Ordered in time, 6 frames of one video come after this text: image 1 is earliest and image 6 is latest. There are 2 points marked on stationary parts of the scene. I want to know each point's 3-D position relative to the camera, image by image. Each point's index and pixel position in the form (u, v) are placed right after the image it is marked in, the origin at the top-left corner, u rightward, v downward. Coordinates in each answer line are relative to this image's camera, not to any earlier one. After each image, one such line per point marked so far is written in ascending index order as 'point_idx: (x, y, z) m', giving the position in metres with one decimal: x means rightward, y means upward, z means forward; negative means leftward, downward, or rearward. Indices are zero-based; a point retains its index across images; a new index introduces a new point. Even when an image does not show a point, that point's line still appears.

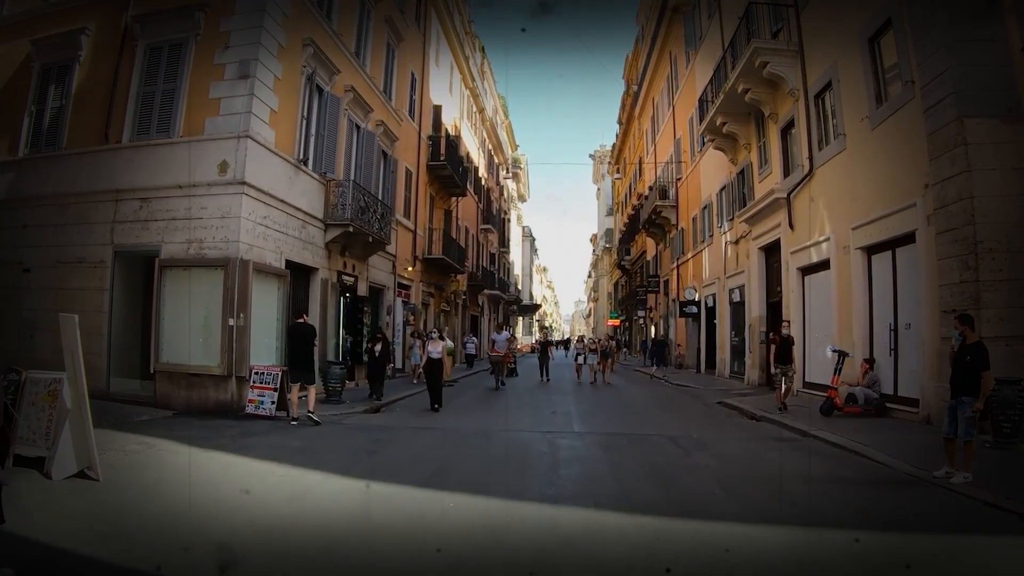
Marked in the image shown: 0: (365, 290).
0: (-3.7, -0.1, +16.8) m
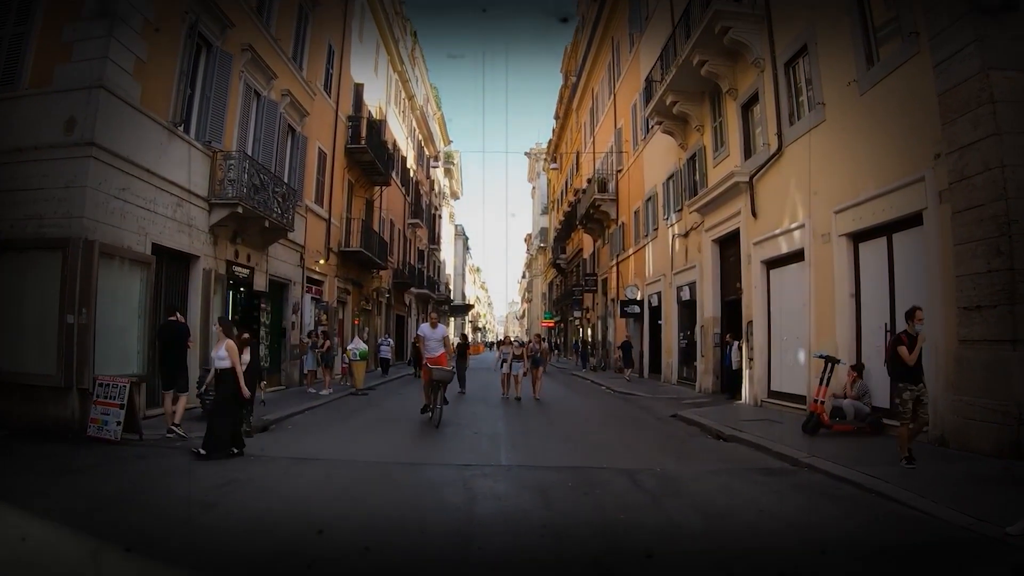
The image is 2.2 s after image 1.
0: (-5.3, +0.1, +14.0) m
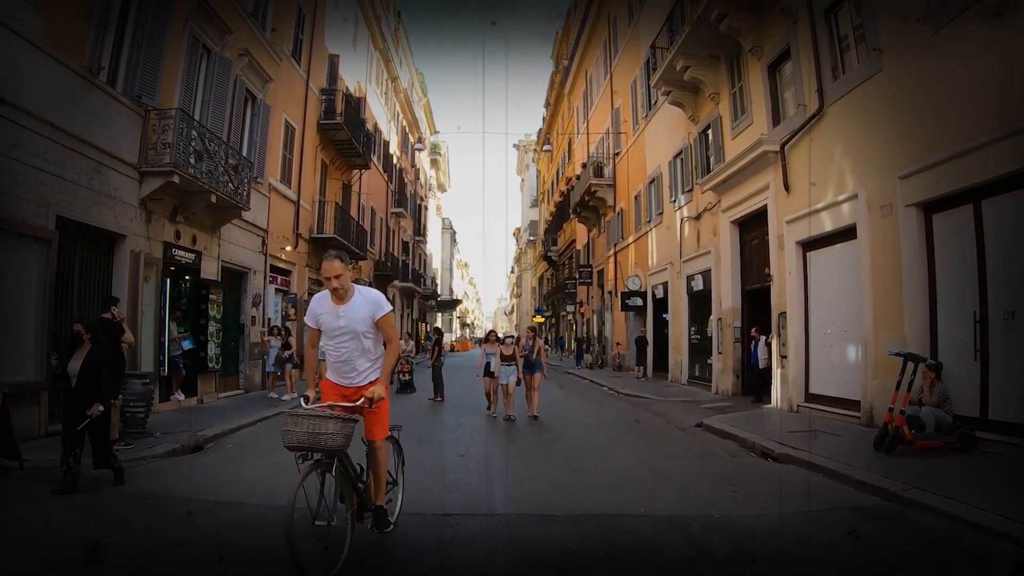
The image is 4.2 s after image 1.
0: (-5.4, +0.3, +12.0) m
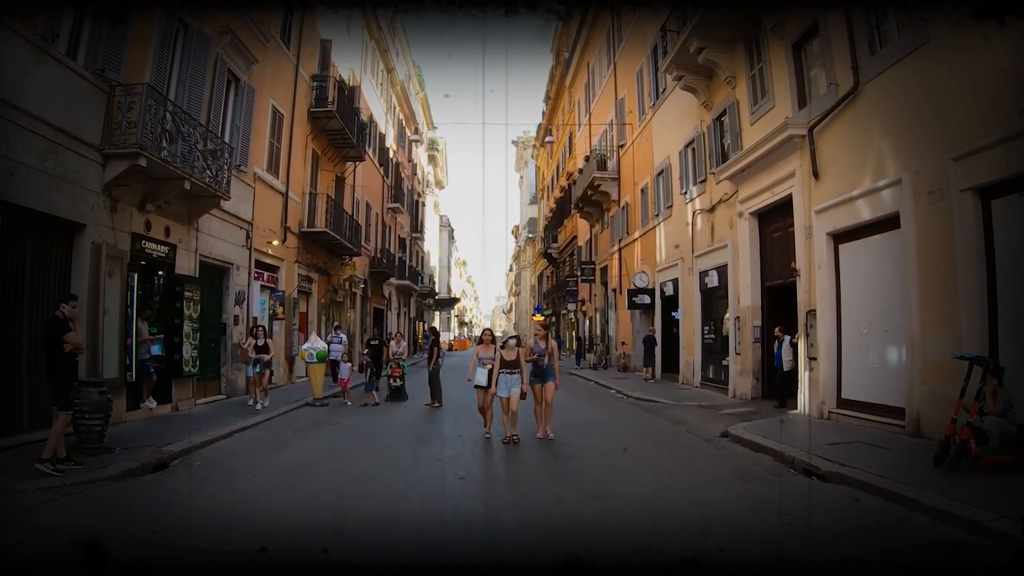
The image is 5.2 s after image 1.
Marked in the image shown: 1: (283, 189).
0: (-5.4, +0.4, +11.0) m
1: (-5.4, +2.4, +15.5) m
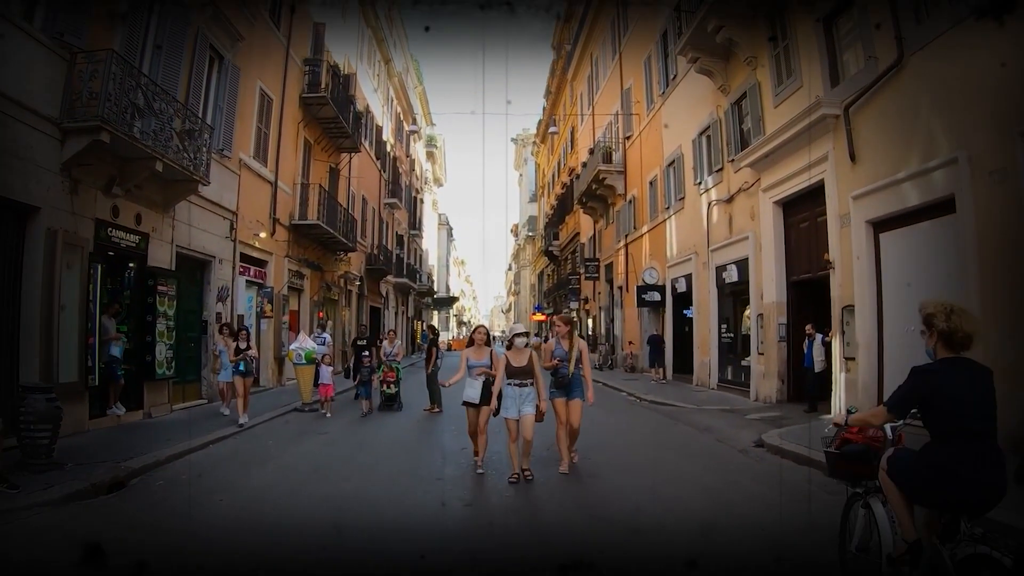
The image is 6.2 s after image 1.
0: (-5.2, +0.5, +10.0) m
1: (-5.3, +2.4, +14.6) m
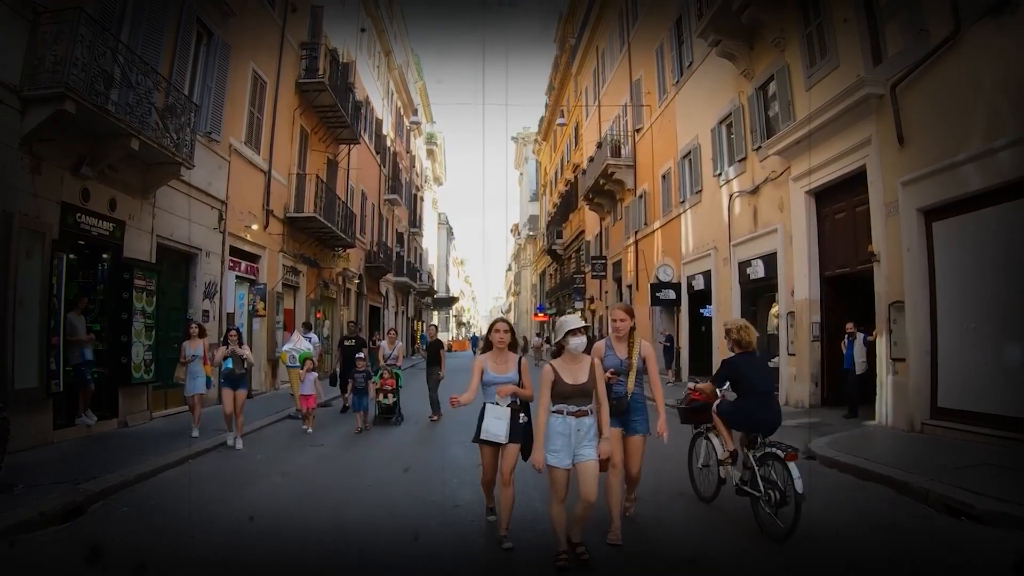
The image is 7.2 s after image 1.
0: (-5.0, +0.5, +9.1) m
1: (-5.1, +2.5, +13.6) m
